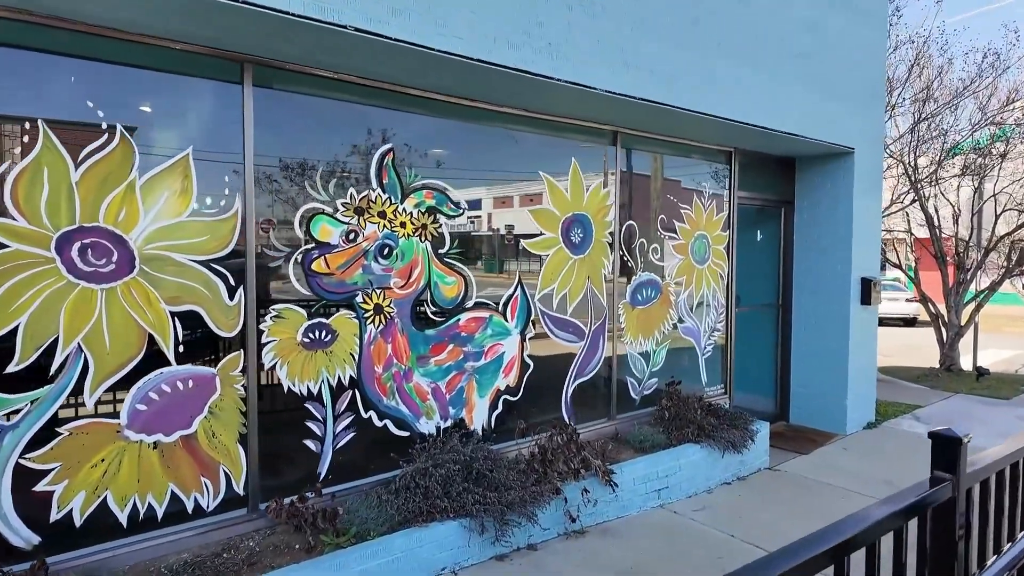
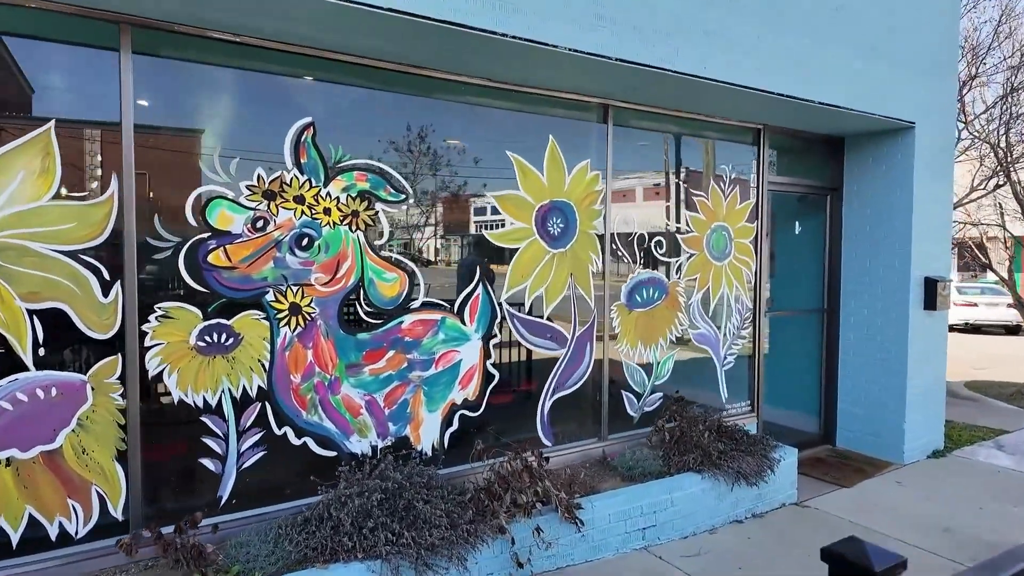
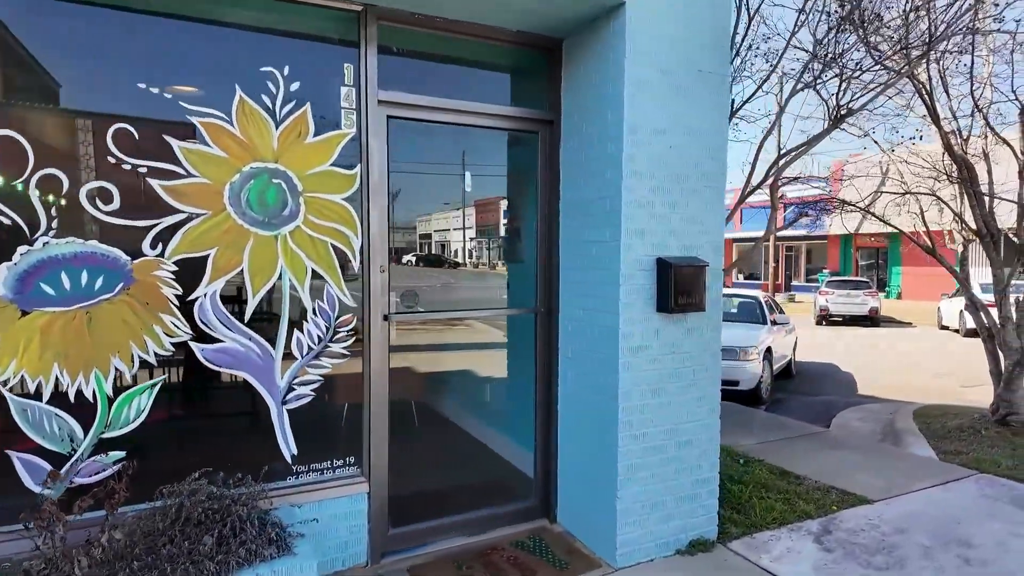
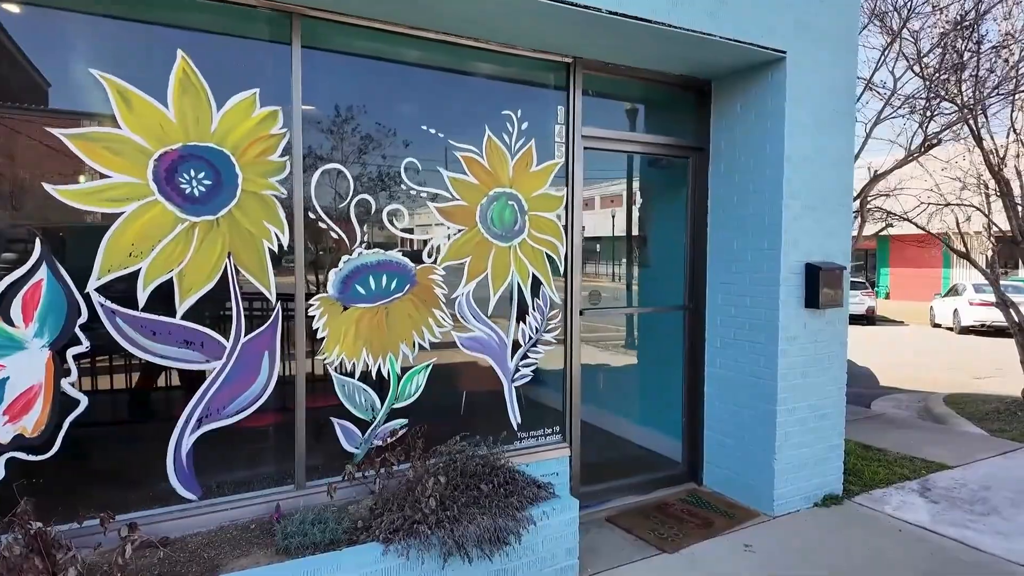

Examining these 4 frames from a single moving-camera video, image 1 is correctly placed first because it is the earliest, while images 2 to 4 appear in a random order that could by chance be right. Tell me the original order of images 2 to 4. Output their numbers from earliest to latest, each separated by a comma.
2, 4, 3
